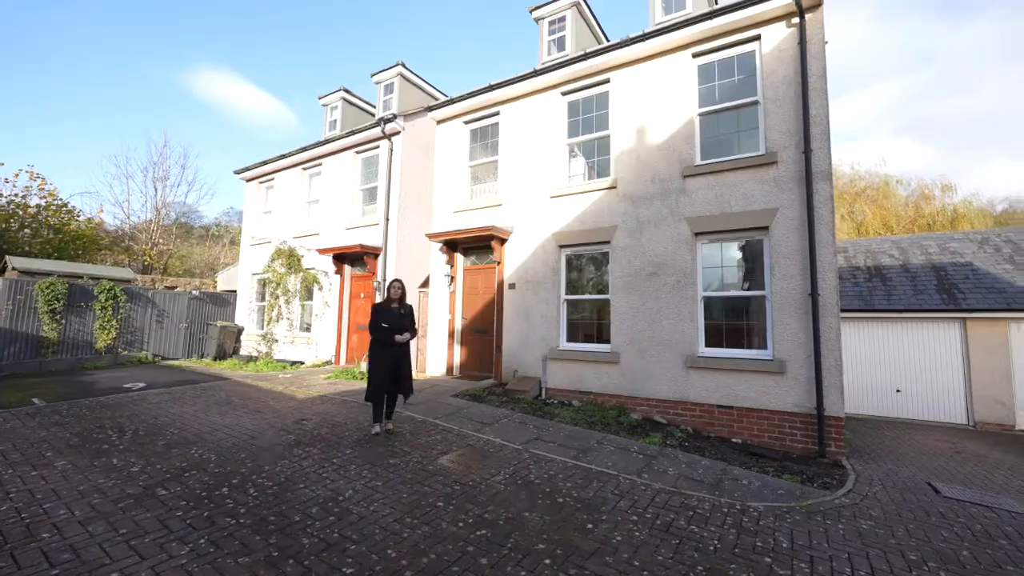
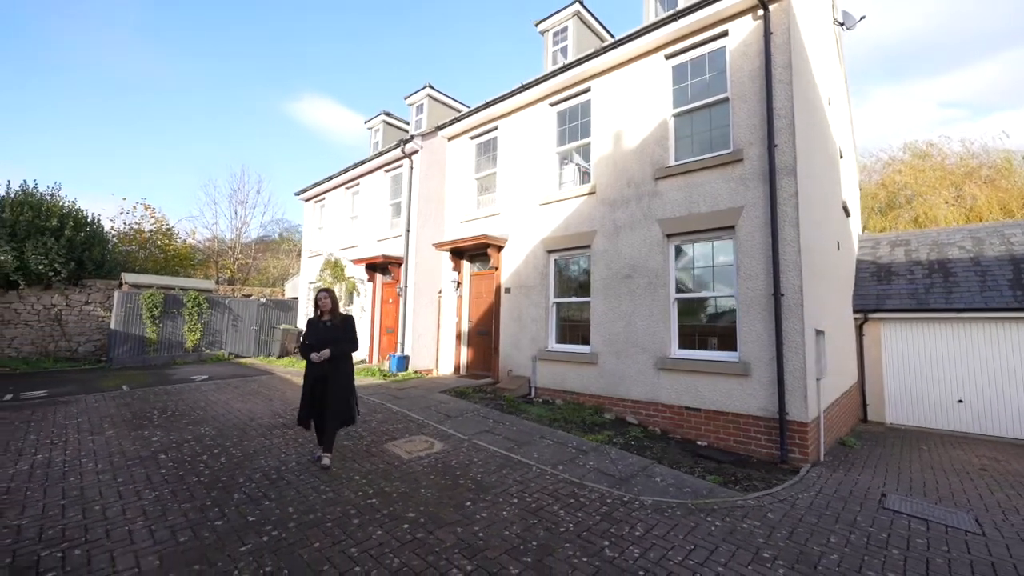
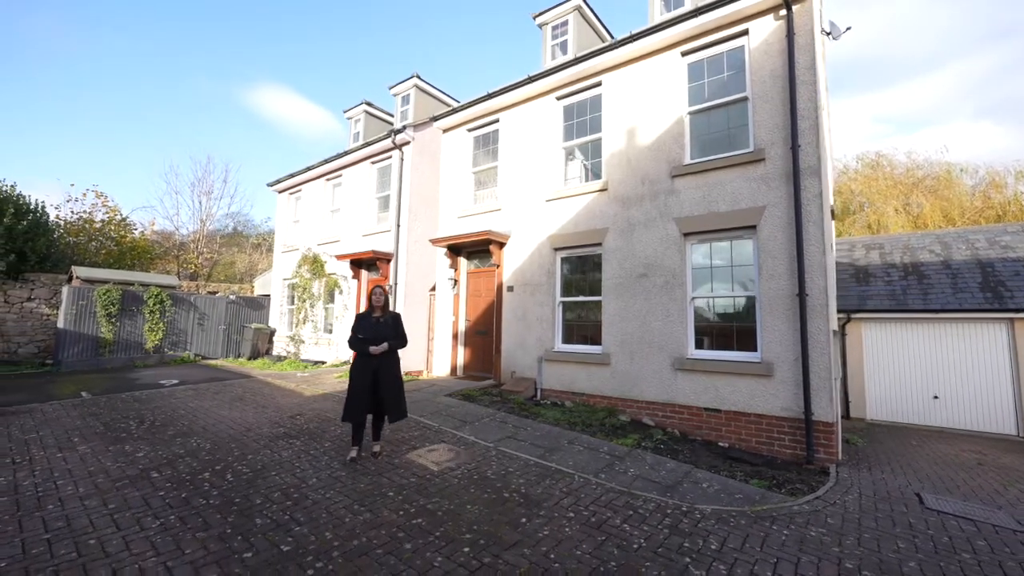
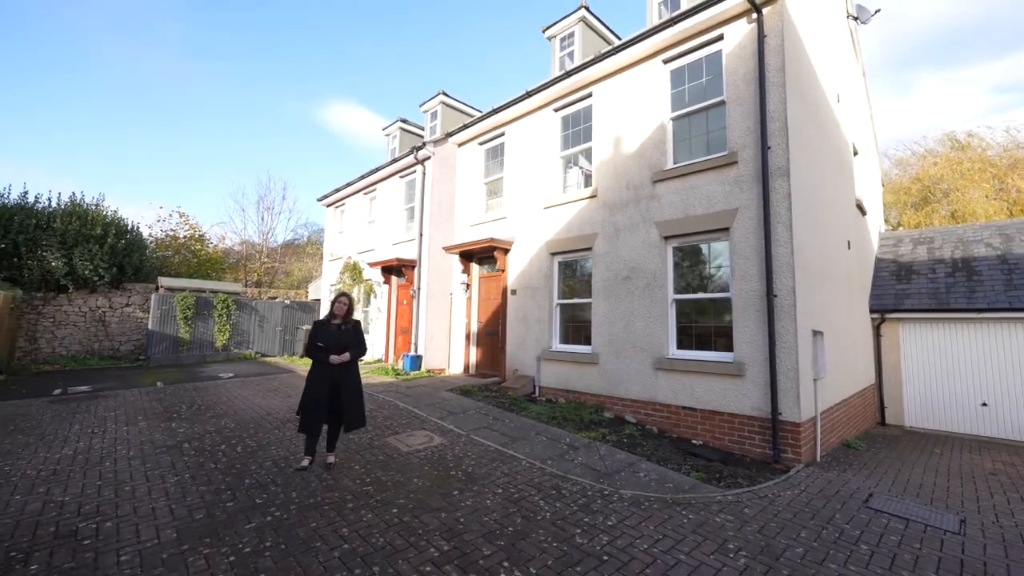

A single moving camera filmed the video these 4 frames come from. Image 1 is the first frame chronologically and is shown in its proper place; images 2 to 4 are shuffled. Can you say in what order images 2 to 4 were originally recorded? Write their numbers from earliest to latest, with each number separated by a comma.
3, 2, 4
